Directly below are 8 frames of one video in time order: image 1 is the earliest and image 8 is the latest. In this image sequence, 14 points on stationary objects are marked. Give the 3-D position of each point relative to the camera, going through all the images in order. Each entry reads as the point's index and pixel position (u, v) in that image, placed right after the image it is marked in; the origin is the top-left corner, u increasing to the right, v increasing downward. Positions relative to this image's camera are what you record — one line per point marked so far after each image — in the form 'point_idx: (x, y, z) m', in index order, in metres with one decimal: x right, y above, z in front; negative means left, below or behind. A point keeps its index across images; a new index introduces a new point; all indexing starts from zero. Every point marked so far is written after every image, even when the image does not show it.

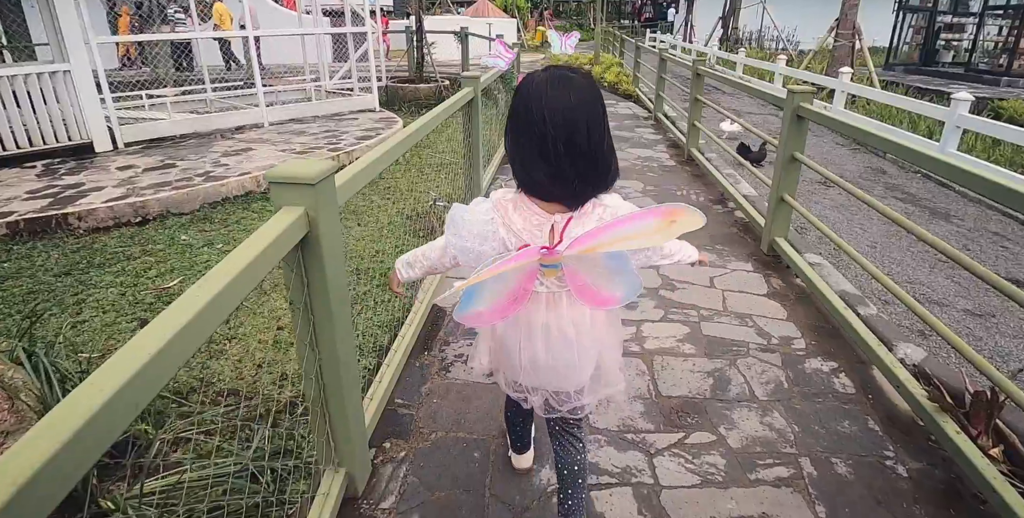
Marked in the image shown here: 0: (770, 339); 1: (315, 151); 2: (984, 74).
0: (+1.1, -0.4, +2.6) m
1: (-2.0, +1.1, +6.0) m
2: (+8.2, +3.2, +10.1) m
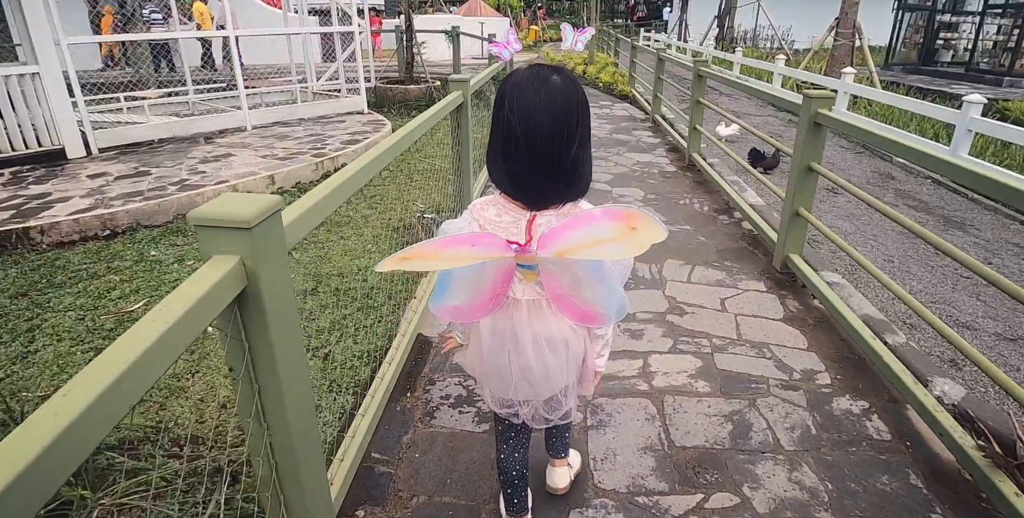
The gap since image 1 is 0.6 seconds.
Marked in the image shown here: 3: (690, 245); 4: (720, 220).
0: (+1.1, -0.5, +2.3) m
1: (-2.1, +1.0, +5.7) m
2: (+8.1, +3.1, +9.9) m
3: (+1.1, +0.1, +3.5) m
4: (+1.4, +0.3, +4.0) m
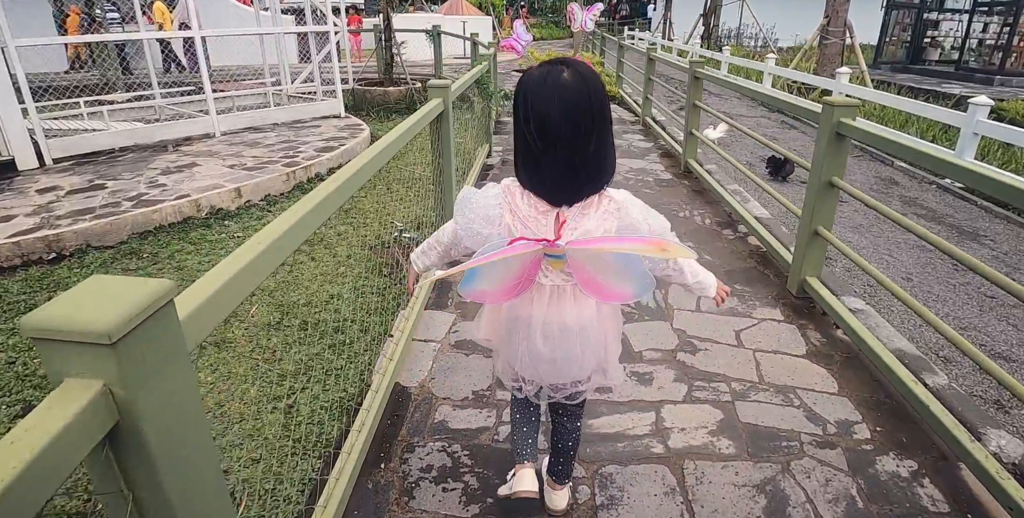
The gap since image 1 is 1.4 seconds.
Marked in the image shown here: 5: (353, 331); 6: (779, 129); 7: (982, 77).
0: (+1.1, -0.6, +2.0) m
1: (-2.2, +0.9, +5.3) m
2: (+7.8, +3.1, +9.8) m
3: (+1.0, 0.0, +3.2) m
4: (+1.3, +0.2, +3.7) m
5: (-0.8, -0.4, +2.8) m
6: (+3.3, +1.6, +7.2) m
7: (+7.7, +3.0, +9.5) m
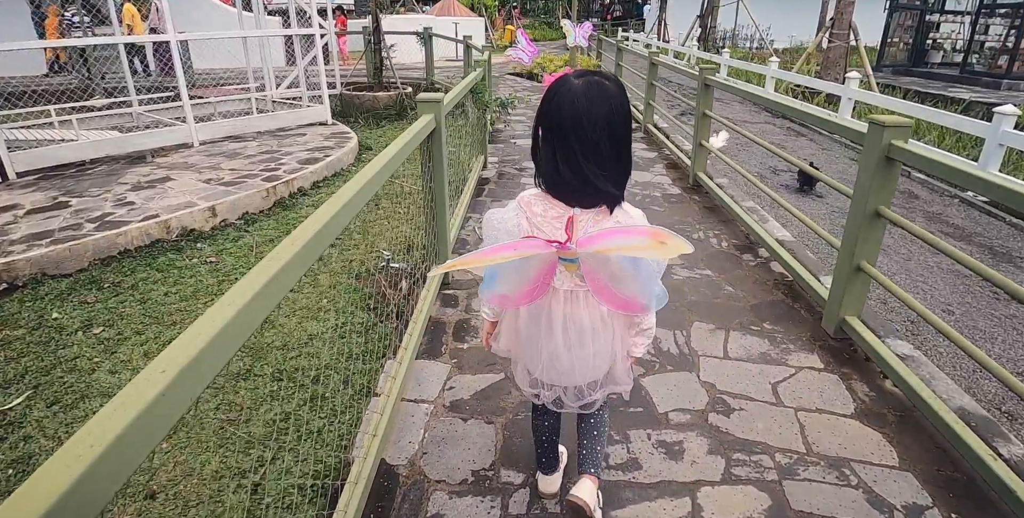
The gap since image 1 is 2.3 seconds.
0: (+1.1, -0.7, +1.7) m
1: (-2.3, +0.7, +5.0) m
2: (+7.7, +3.0, +9.6) m
3: (+1.0, -0.2, +2.9) m
4: (+1.3, 0.0, +3.4) m
5: (-0.8, -0.5, +2.5) m
6: (+3.2, +1.5, +6.9) m
7: (+7.6, +2.8, +9.3) m
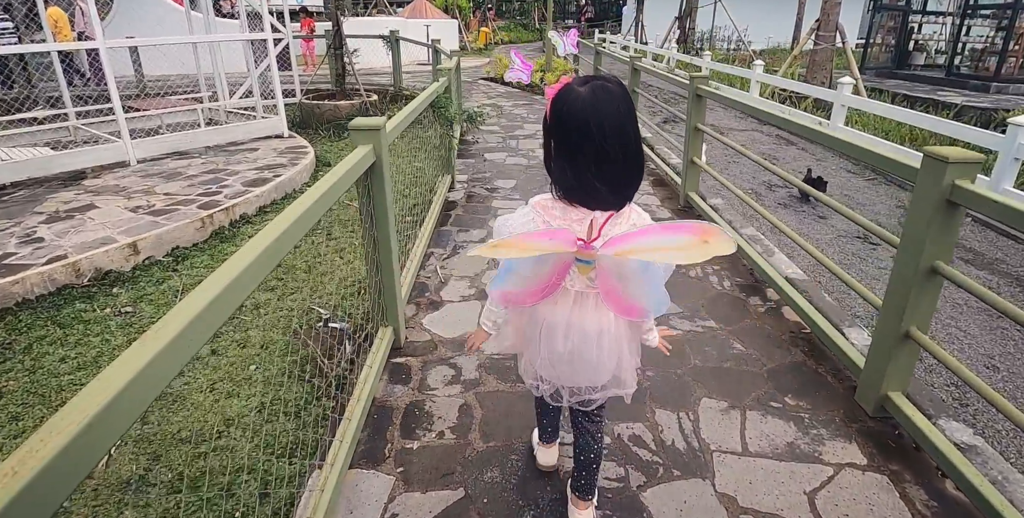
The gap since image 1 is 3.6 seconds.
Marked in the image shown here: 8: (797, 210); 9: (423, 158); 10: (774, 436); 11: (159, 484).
0: (+1.0, -1.0, +1.2) m
1: (-2.5, +0.4, +4.4) m
2: (+7.3, +2.9, +9.3) m
3: (+0.9, -0.4, +2.4) m
4: (+1.2, -0.2, +2.9) m
5: (-0.9, -0.8, +1.9) m
6: (+2.9, +1.3, +6.5) m
7: (+7.2, +2.7, +9.0) m
8: (+2.2, +0.4, +4.4) m
9: (-0.6, +0.7, +4.0) m
10: (+0.9, -0.6, +2.0) m
11: (-1.2, -0.8, +2.0) m
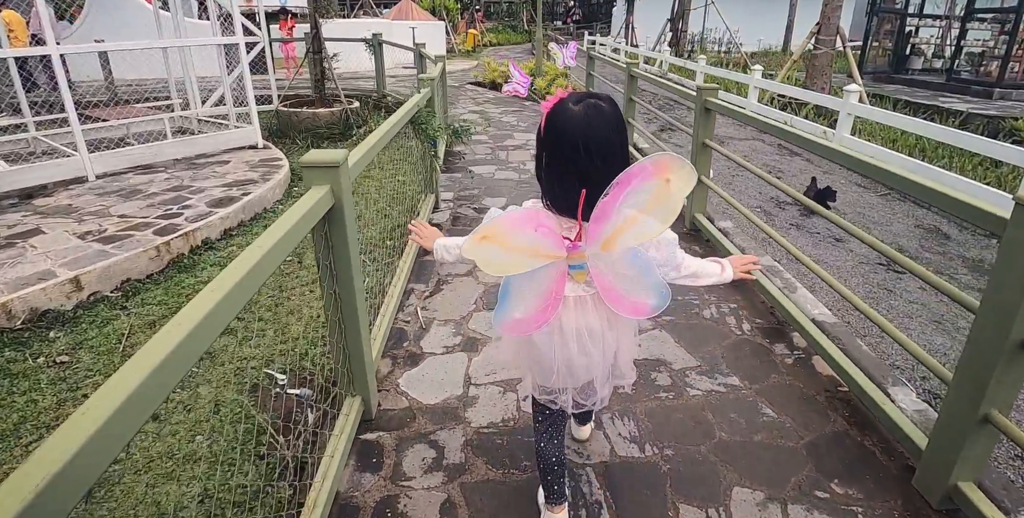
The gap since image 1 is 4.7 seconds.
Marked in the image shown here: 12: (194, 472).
0: (+1.0, -1.1, +0.8) m
1: (-2.6, +0.2, +4.0) m
2: (+7.1, +2.7, +9.1) m
3: (+0.9, -0.6, +2.1) m
4: (+1.1, -0.4, +2.5) m
5: (-0.9, -1.0, +1.5) m
6: (+2.8, +1.1, +6.1) m
7: (+7.0, +2.6, +8.8) m
8: (+2.1, +0.2, +4.1) m
9: (-0.7, +0.5, +3.6) m
10: (+0.9, -0.8, +1.6) m
11: (-1.2, -1.0, +1.6) m
12: (-1.1, -0.8, +2.1) m
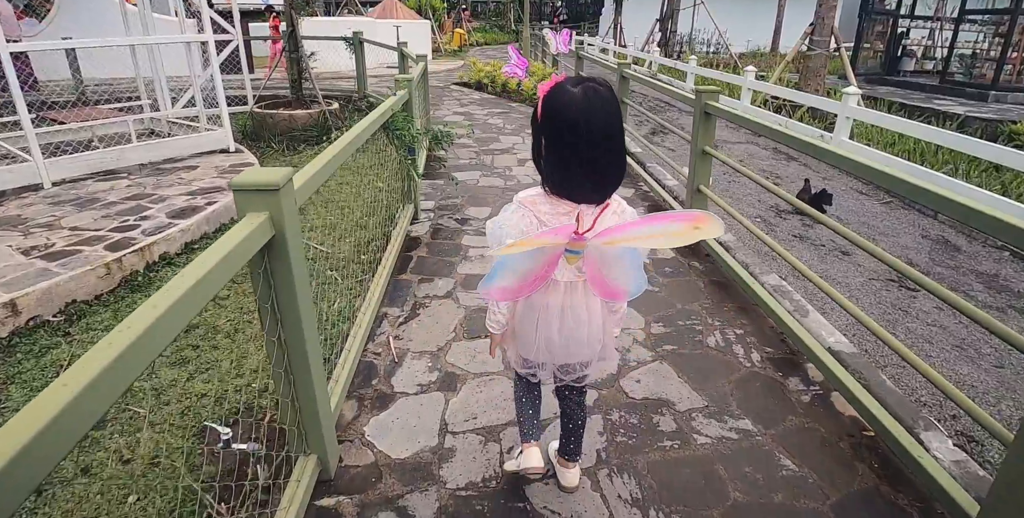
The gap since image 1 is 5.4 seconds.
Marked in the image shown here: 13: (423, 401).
0: (+1.0, -1.2, +0.6) m
1: (-2.6, +0.1, +3.6) m
2: (+6.9, +2.6, +8.9) m
3: (+0.8, -0.7, +1.8) m
4: (+1.1, -0.5, +2.3) m
5: (-0.9, -1.1, +1.2) m
6: (+2.7, +1.0, +5.9) m
7: (+6.8, +2.5, +8.6) m
8: (+2.0, +0.1, +3.8) m
9: (-0.8, +0.4, +3.3) m
10: (+0.8, -0.9, +1.4) m
11: (-1.3, -1.1, +1.3) m
12: (-1.2, -0.9, +1.8) m
13: (-0.3, -0.5, +2.1) m
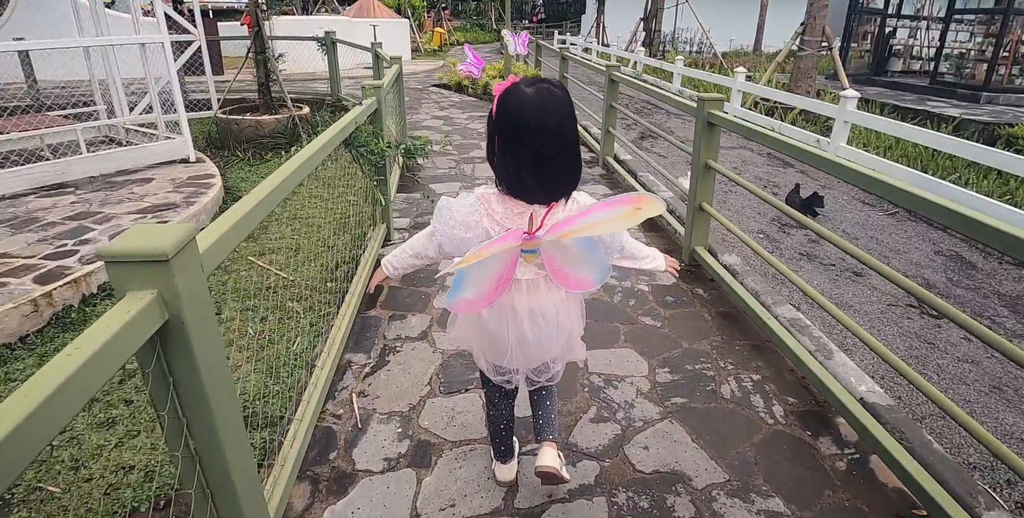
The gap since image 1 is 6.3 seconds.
0: (+1.0, -1.4, +0.3) m
1: (-2.7, -0.1, +3.2) m
2: (+6.7, +2.6, +8.8) m
3: (+0.8, -0.8, +1.5) m
4: (+1.0, -0.6, +2.0) m
5: (-0.9, -1.2, +0.9) m
6: (+2.5, +0.9, +5.6) m
7: (+6.6, +2.4, +8.4) m
8: (+1.9, 0.0, +3.5) m
9: (-0.8, +0.2, +3.0) m
10: (+0.8, -1.0, +1.0) m
11: (-1.3, -1.2, +0.9) m
12: (-1.2, -1.0, +1.4) m
13: (-0.4, -0.7, +1.8) m
